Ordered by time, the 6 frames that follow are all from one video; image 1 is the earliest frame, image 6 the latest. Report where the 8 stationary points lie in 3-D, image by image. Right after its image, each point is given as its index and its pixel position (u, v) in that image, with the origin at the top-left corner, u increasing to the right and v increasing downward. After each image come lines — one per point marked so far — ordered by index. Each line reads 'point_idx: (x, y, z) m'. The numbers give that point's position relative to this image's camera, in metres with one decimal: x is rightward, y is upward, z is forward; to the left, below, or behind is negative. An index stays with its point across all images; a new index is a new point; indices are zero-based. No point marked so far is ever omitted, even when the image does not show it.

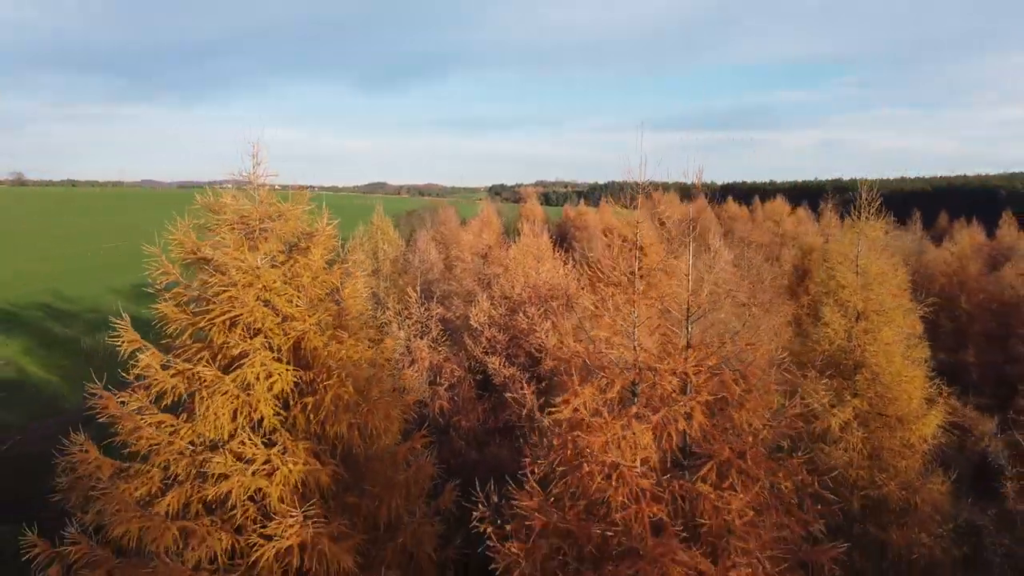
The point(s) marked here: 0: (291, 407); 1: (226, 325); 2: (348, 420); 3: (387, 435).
0: (-2.0, -1.1, +7.6) m
1: (-2.6, -0.3, +7.5) m
2: (-1.6, -1.3, +7.8) m
3: (-1.3, -1.5, +8.3) m
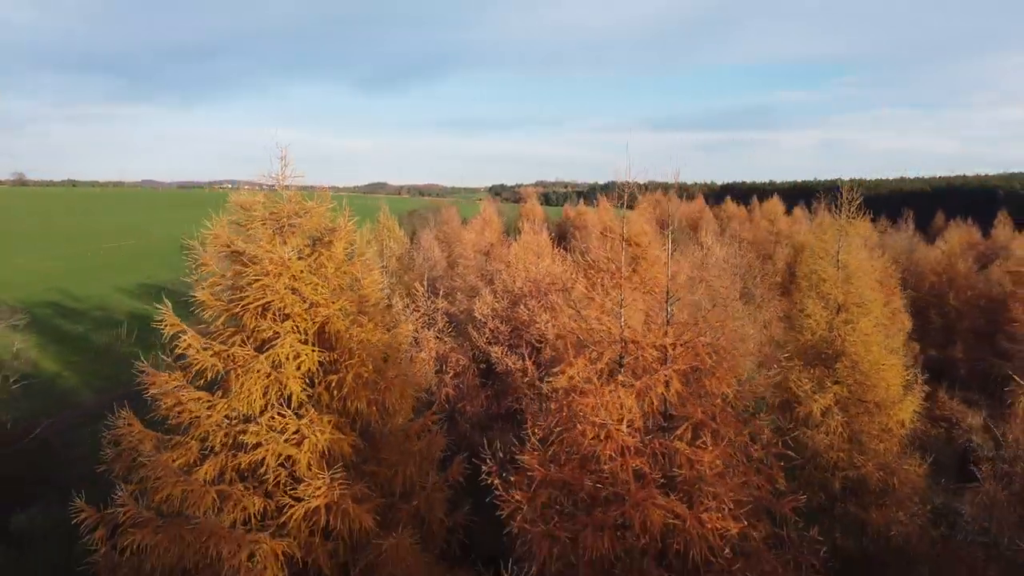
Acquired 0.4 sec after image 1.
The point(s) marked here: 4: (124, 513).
0: (-2.0, -1.0, +8.5) m
1: (-2.6, -0.2, +8.3) m
2: (-1.5, -1.1, +8.7) m
3: (-1.2, -1.4, +9.2) m
4: (-3.9, -2.2, +8.2) m
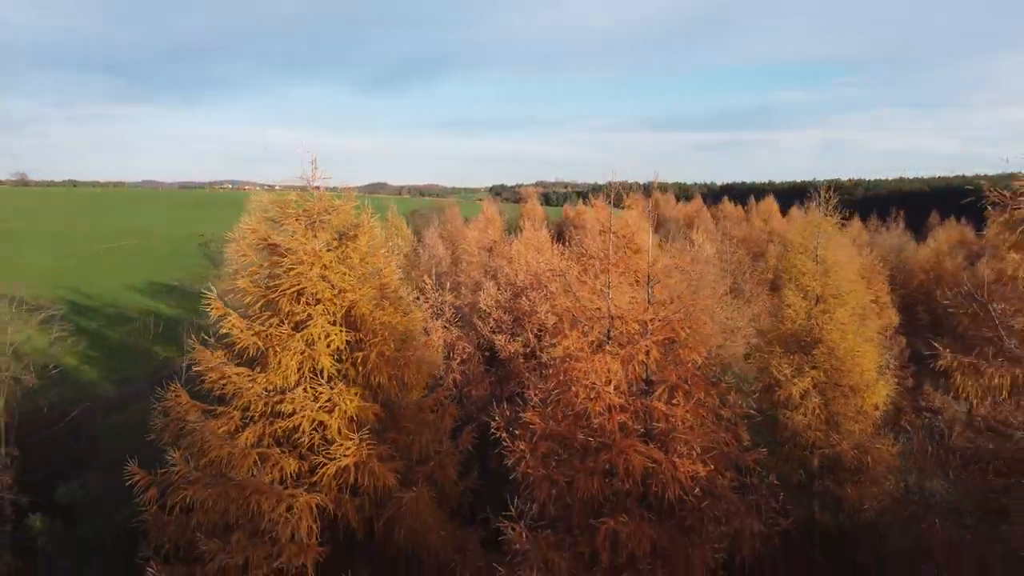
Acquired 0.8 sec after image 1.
0: (-2.0, -0.9, +9.6) m
1: (-2.5, -0.1, +9.5) m
2: (-1.5, -1.0, +9.8) m
3: (-1.2, -1.2, +10.3) m
4: (-3.8, -2.1, +9.4) m
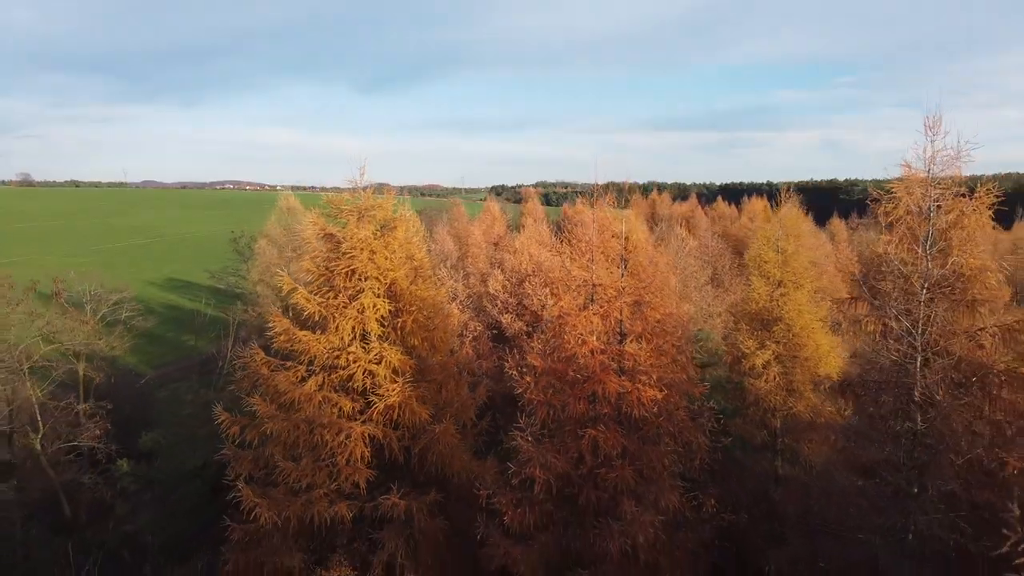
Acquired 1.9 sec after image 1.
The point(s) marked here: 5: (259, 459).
0: (-1.9, -0.6, +12.2) m
1: (-2.4, +0.2, +12.1) m
2: (-1.4, -0.7, +12.4) m
3: (-1.1, -0.9, +12.9) m
4: (-3.7, -1.8, +11.9) m
5: (-3.7, -2.5, +12.1) m
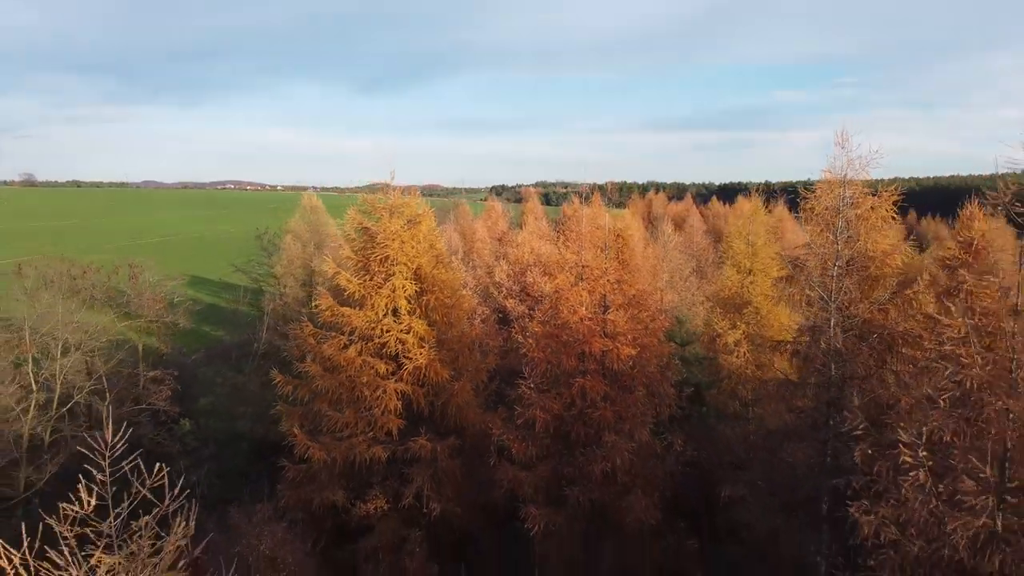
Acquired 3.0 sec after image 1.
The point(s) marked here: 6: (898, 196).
0: (-1.8, -0.3, +14.8) m
1: (-2.3, +0.5, +14.6) m
2: (-1.3, -0.4, +15.0) m
3: (-1.0, -0.6, +15.5) m
4: (-3.6, -1.5, +14.5) m
5: (-3.6, -2.2, +14.7) m
6: (+5.6, +1.3, +11.9) m
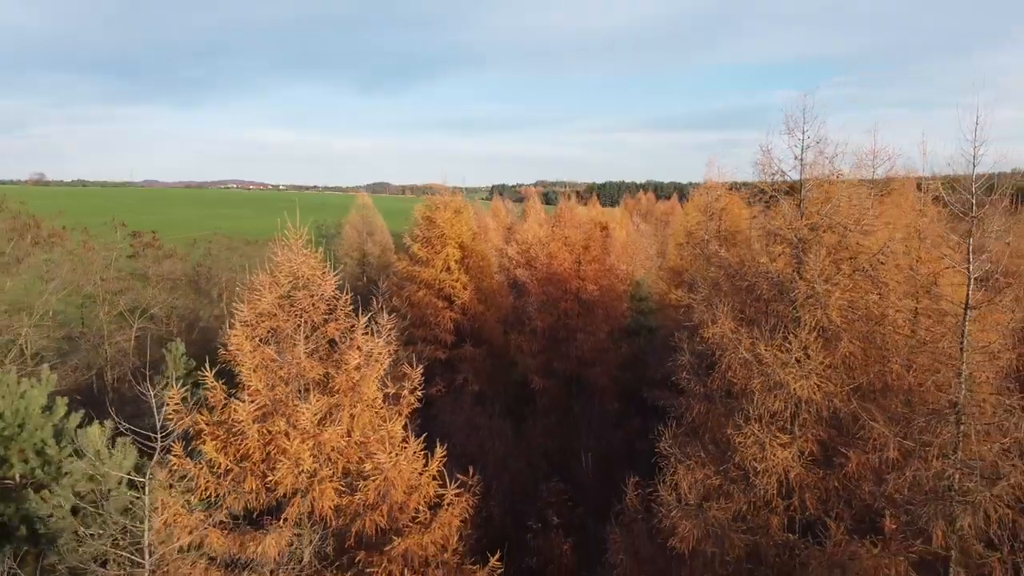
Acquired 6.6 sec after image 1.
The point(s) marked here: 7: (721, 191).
0: (-1.5, +0.7, +23.4) m
1: (-2.0, +1.5, +23.2) m
2: (-1.0, +0.6, +23.5) m
3: (-0.7, +0.3, +24.0) m
4: (-3.3, -0.5, +23.1) m
5: (-3.3, -1.2, +23.2) m
6: (+5.9, +2.3, +20.5) m
7: (+5.0, +2.3, +20.1) m
